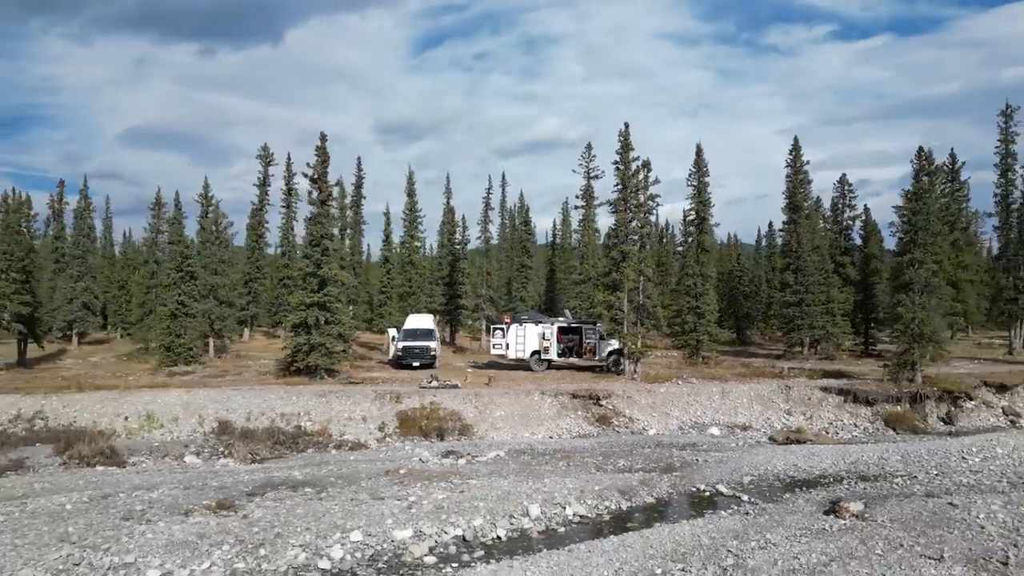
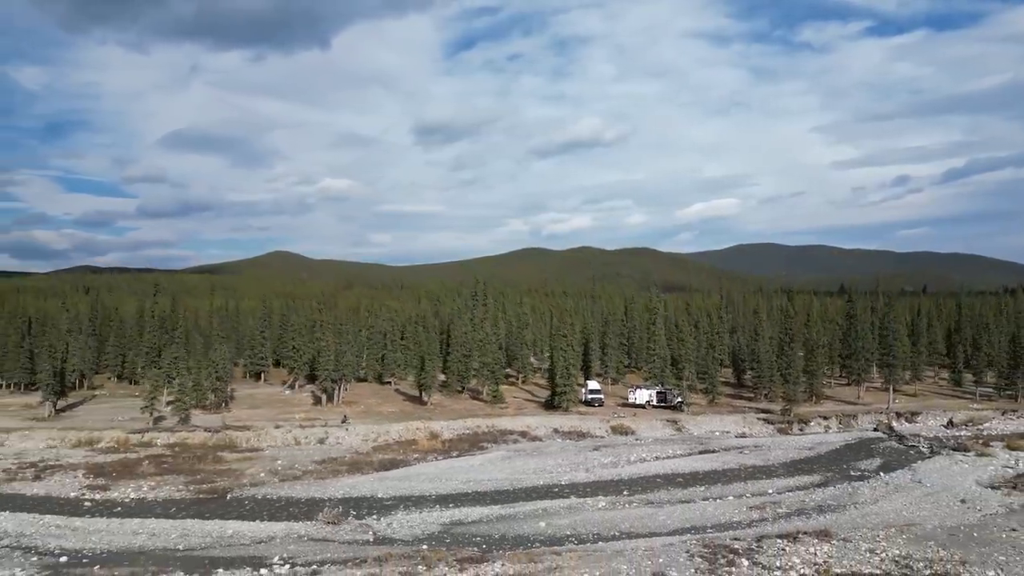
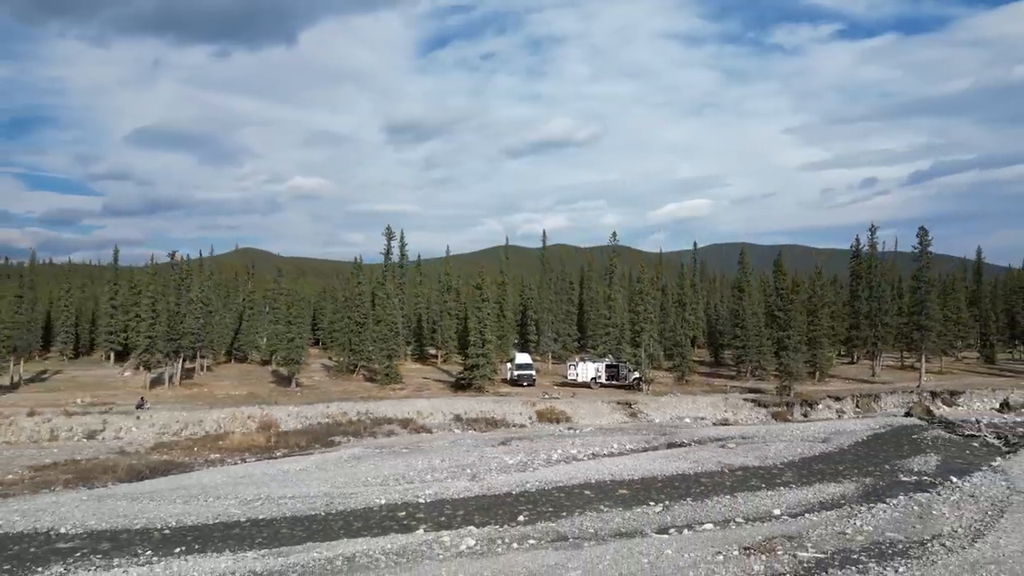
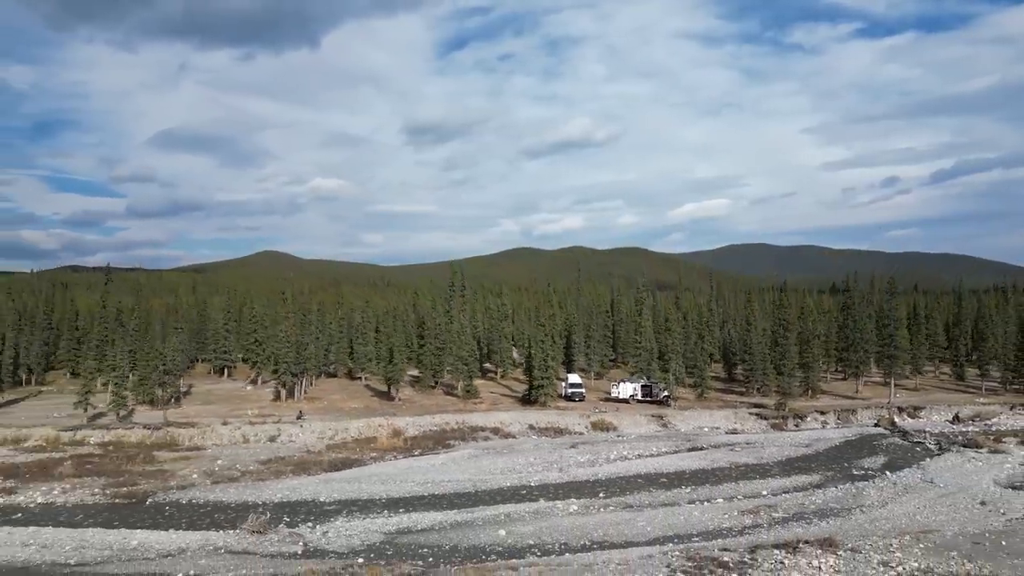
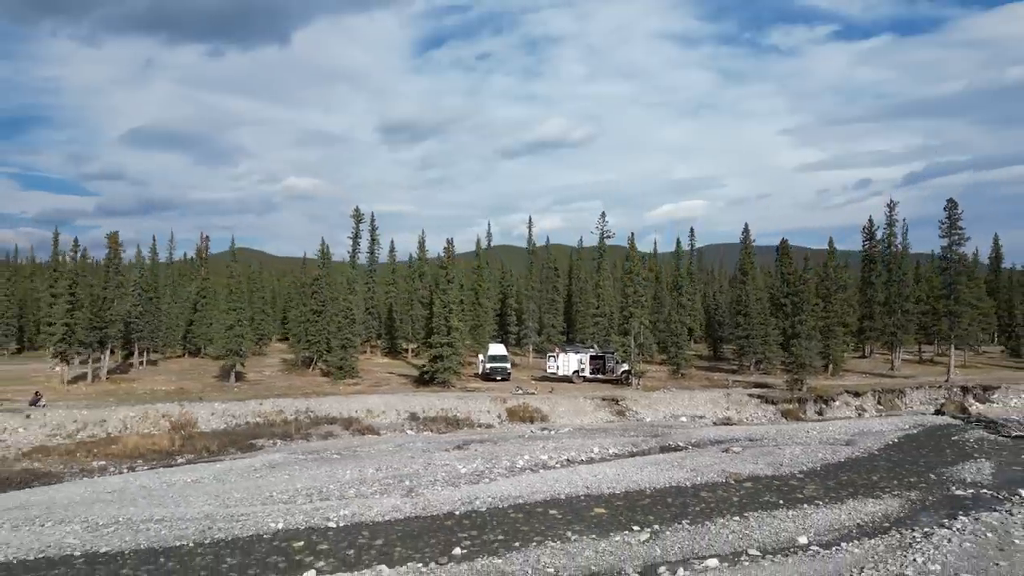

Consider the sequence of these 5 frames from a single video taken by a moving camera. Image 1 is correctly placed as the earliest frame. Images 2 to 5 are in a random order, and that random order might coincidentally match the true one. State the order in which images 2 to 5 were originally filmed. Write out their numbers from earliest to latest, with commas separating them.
5, 3, 4, 2
